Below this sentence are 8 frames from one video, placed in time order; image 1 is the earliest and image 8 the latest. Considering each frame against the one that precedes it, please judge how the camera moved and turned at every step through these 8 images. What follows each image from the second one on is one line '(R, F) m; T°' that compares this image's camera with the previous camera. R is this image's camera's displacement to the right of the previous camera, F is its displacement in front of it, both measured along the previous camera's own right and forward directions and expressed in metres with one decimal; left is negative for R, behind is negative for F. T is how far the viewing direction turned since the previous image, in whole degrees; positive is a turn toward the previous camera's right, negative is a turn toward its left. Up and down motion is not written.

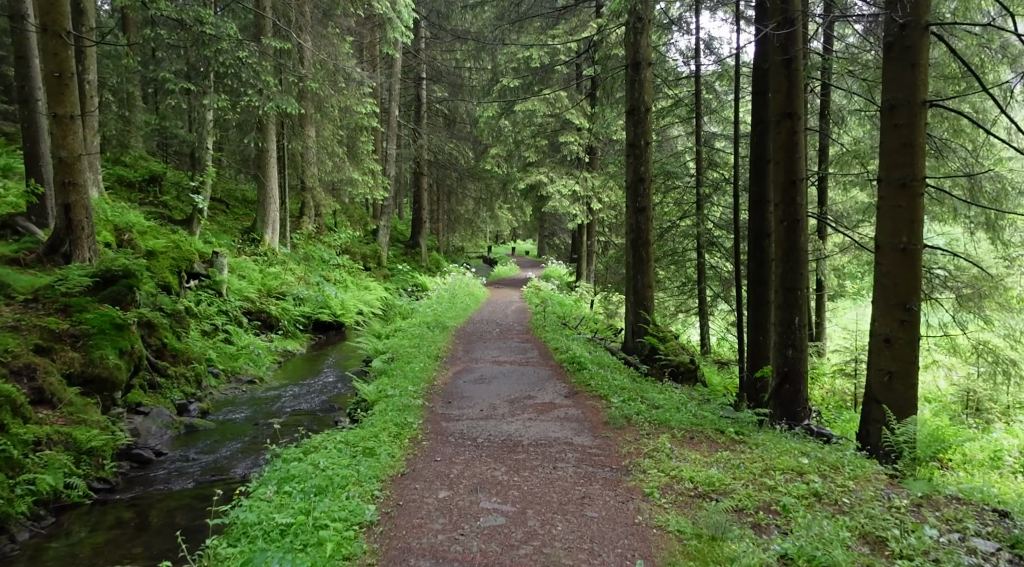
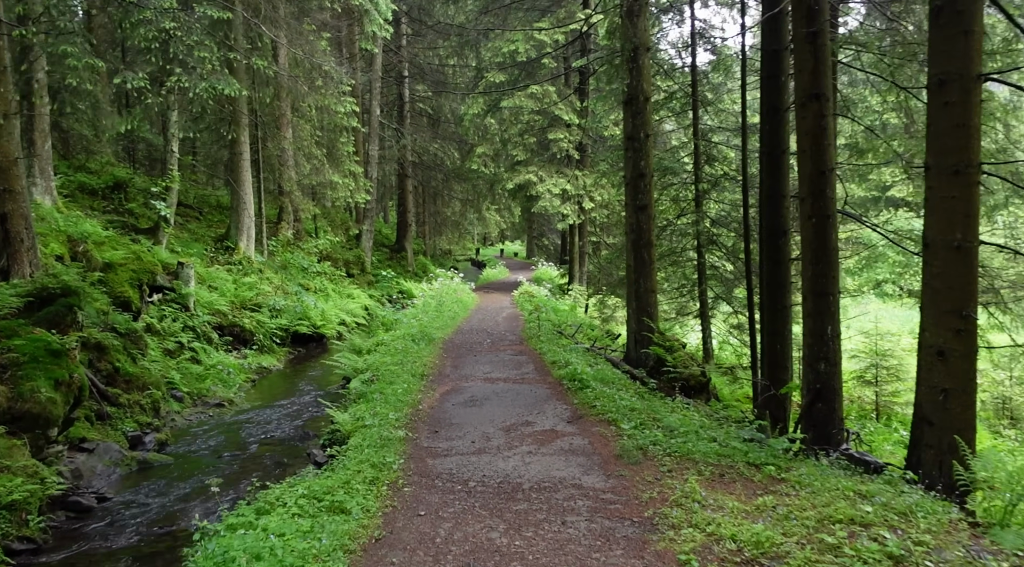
(0.0, +1.3) m; +1°
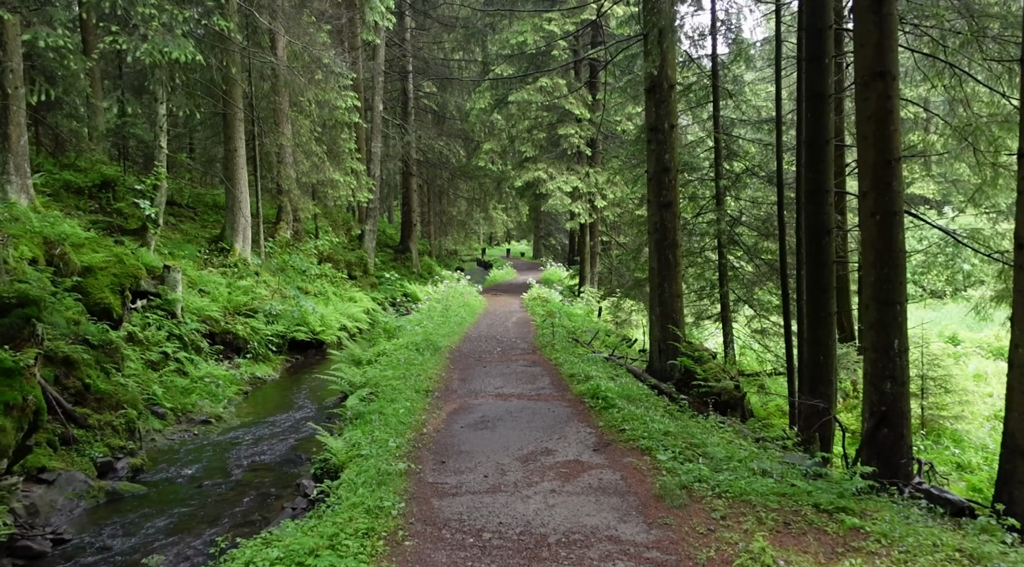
(-0.1, +1.2) m; 0°
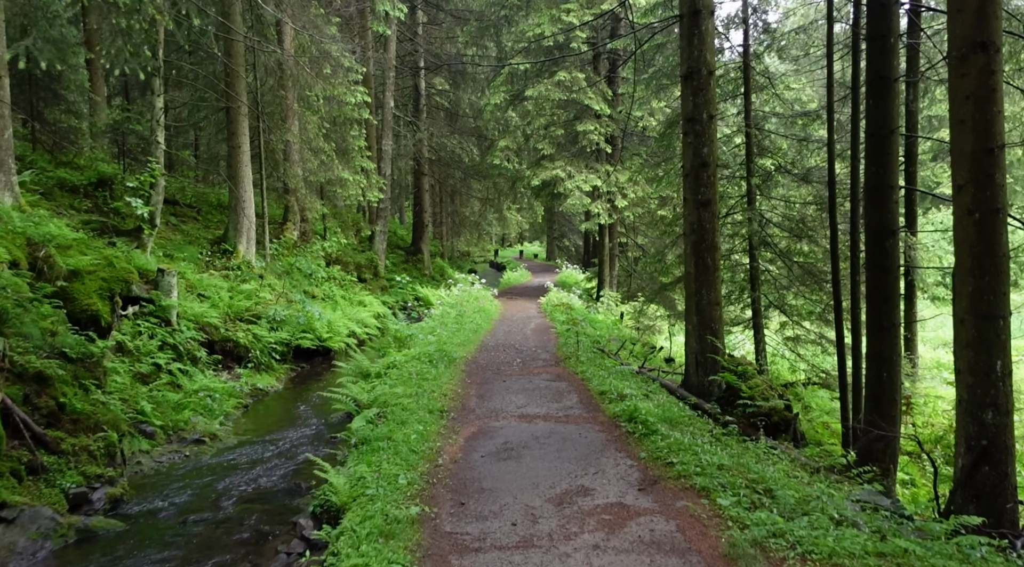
(-0.2, +1.1) m; -1°
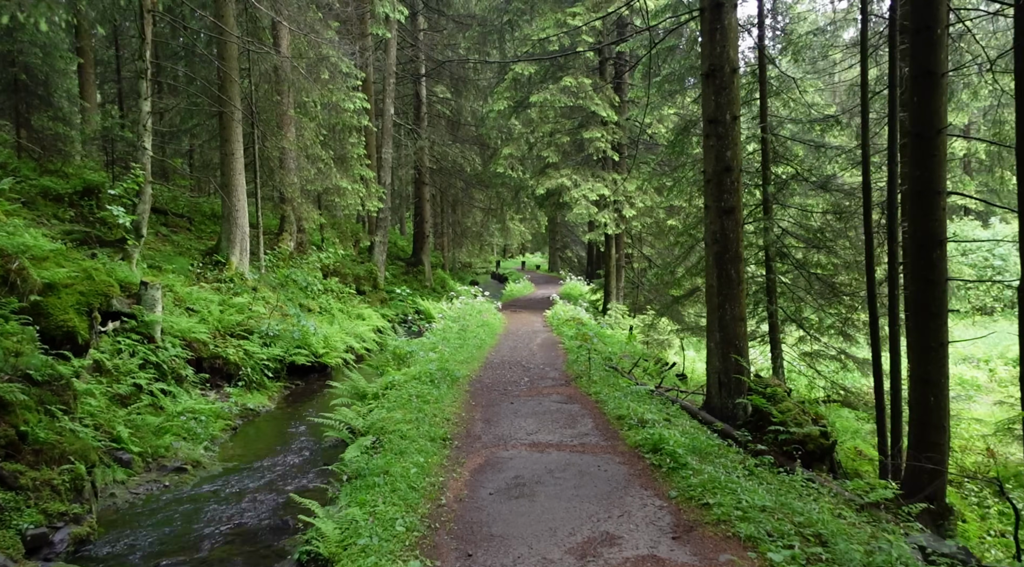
(-0.1, +0.9) m; 0°
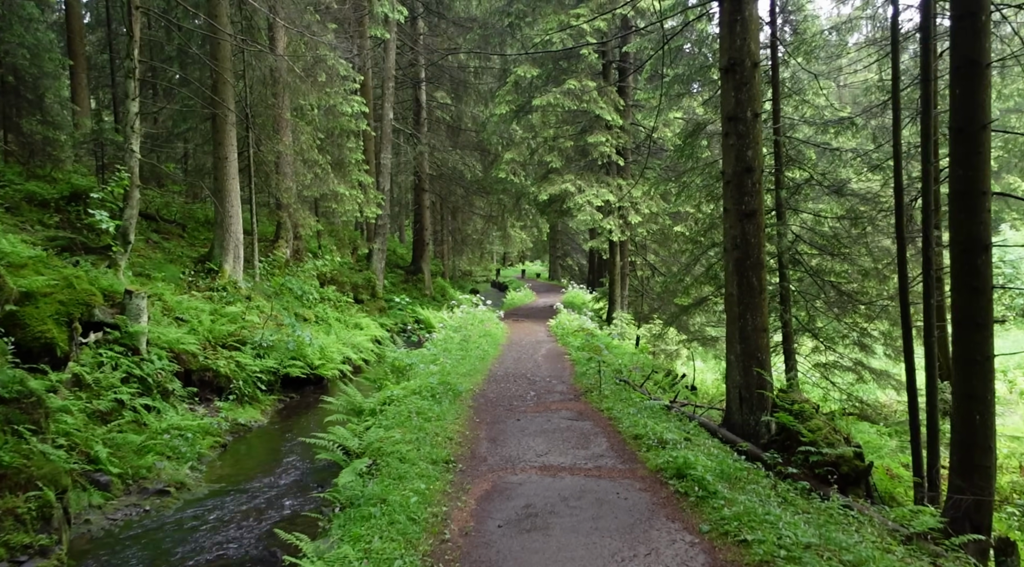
(-0.1, +0.7) m; 0°
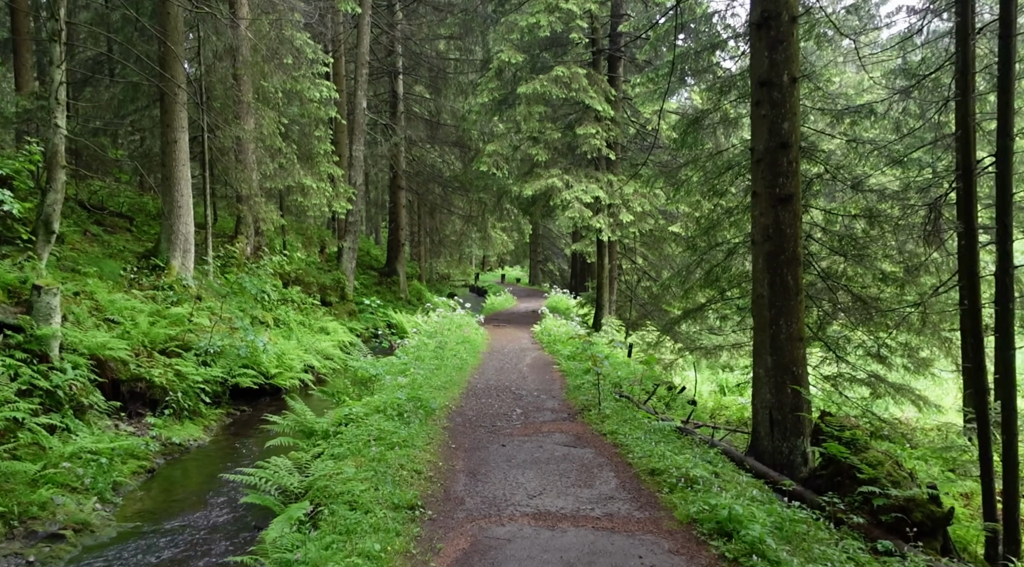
(-0.1, +1.8) m; +1°
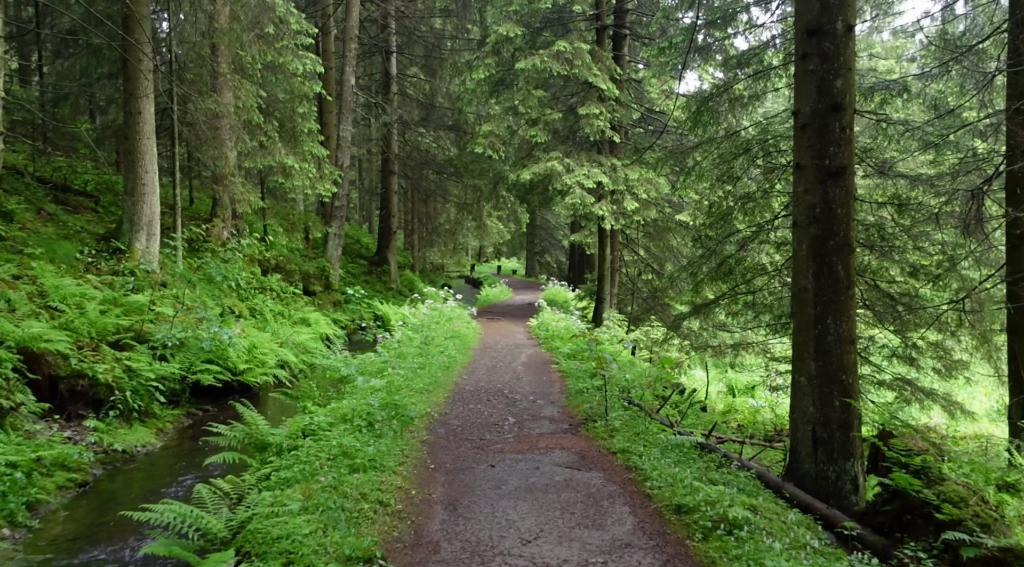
(0.0, +1.5) m; 0°
